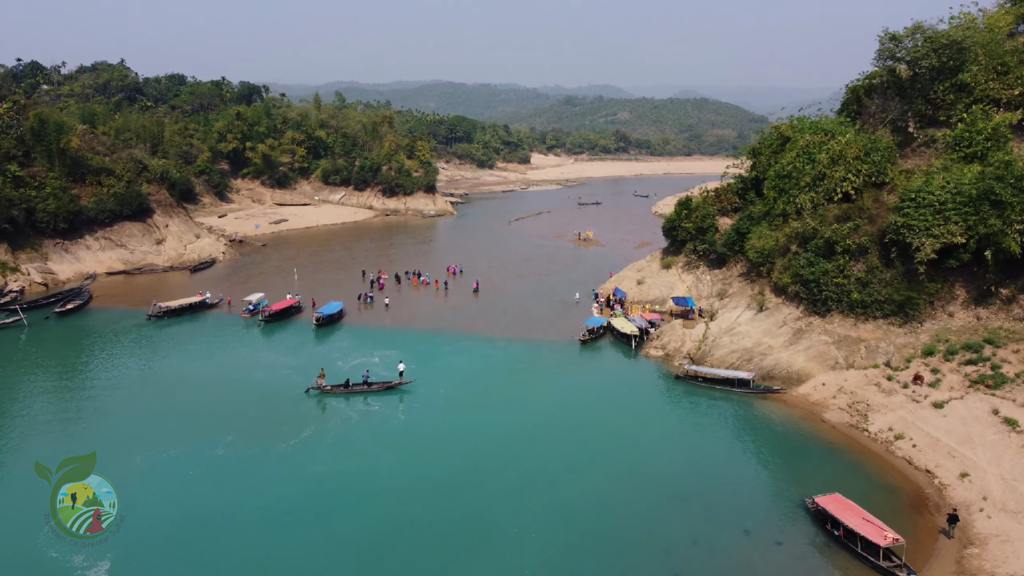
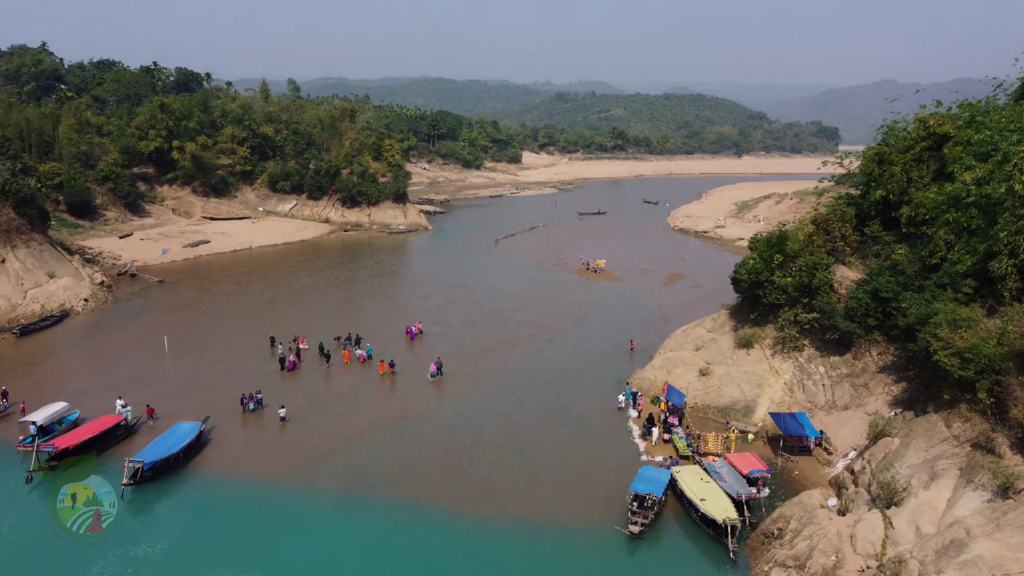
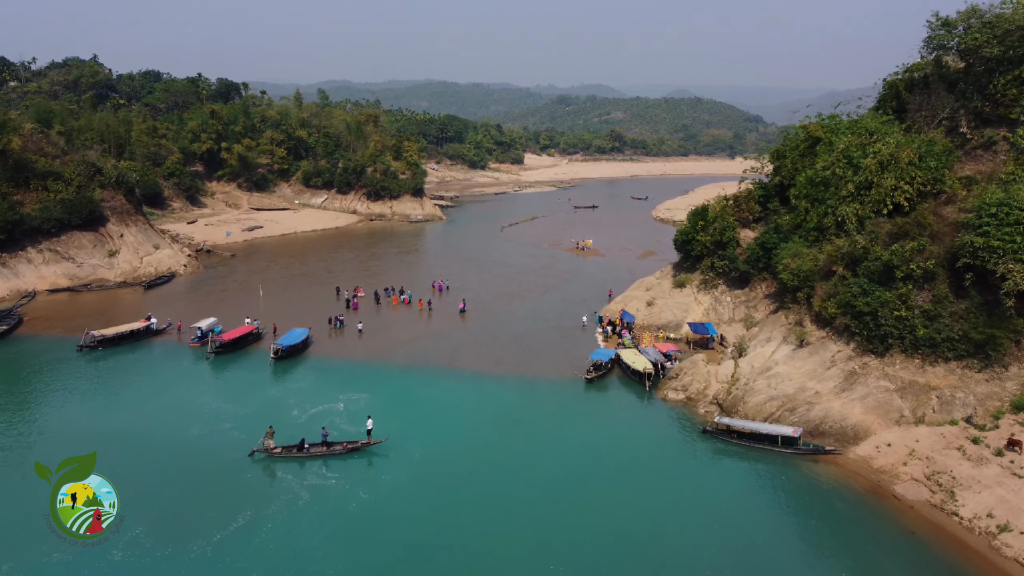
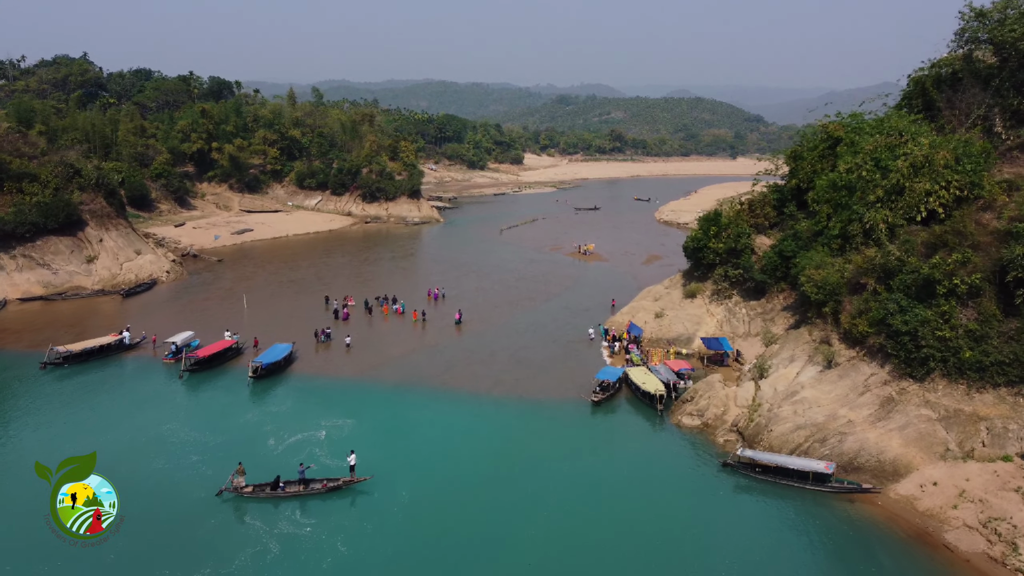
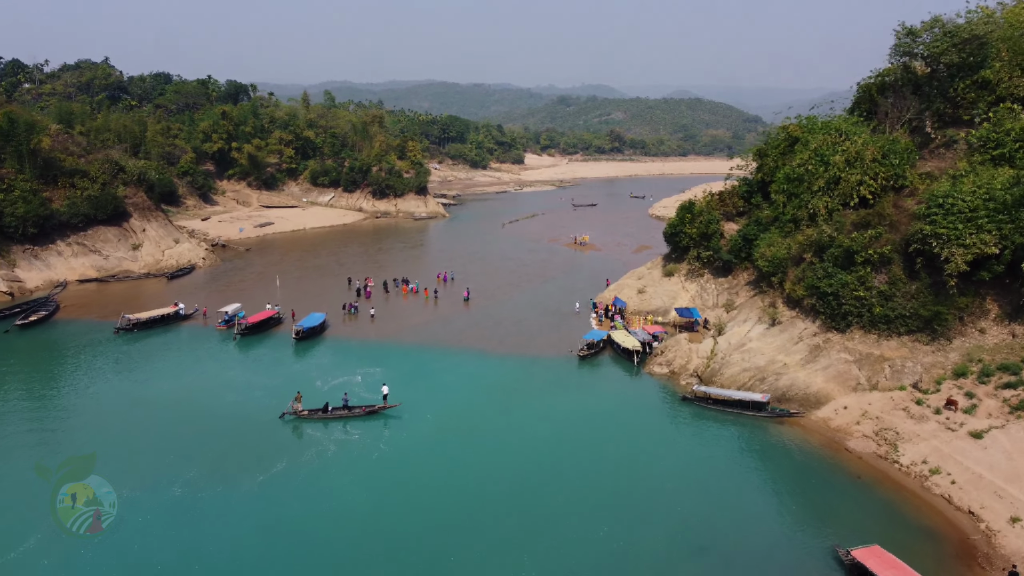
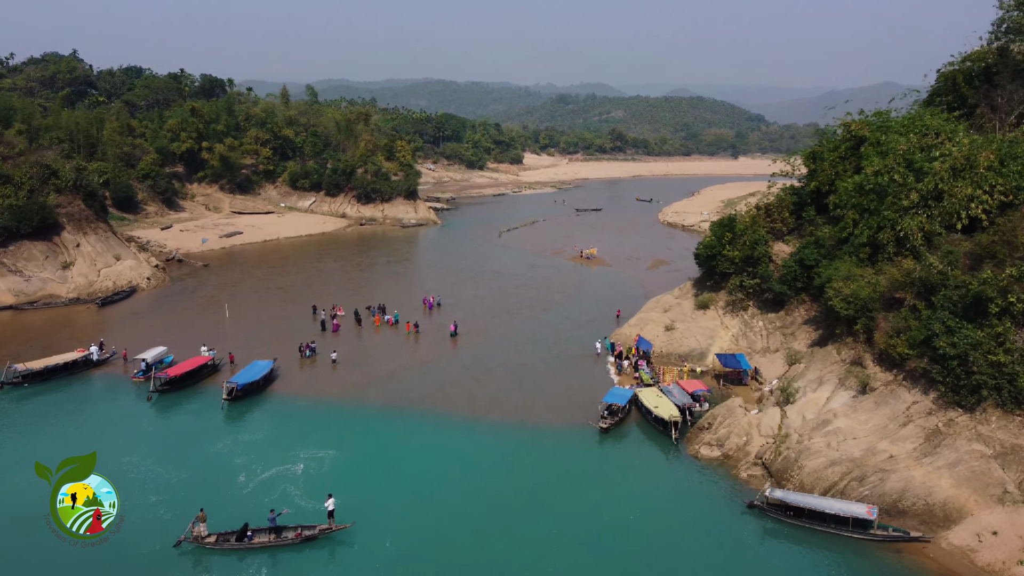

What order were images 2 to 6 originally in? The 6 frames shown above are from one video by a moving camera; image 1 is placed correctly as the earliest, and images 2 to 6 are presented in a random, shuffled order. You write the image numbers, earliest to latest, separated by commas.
5, 3, 4, 6, 2
